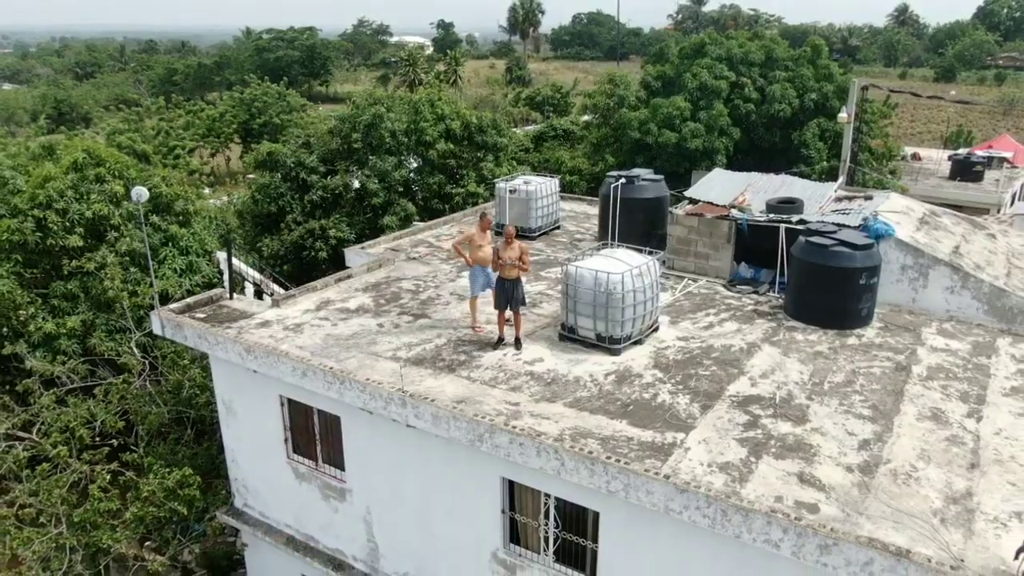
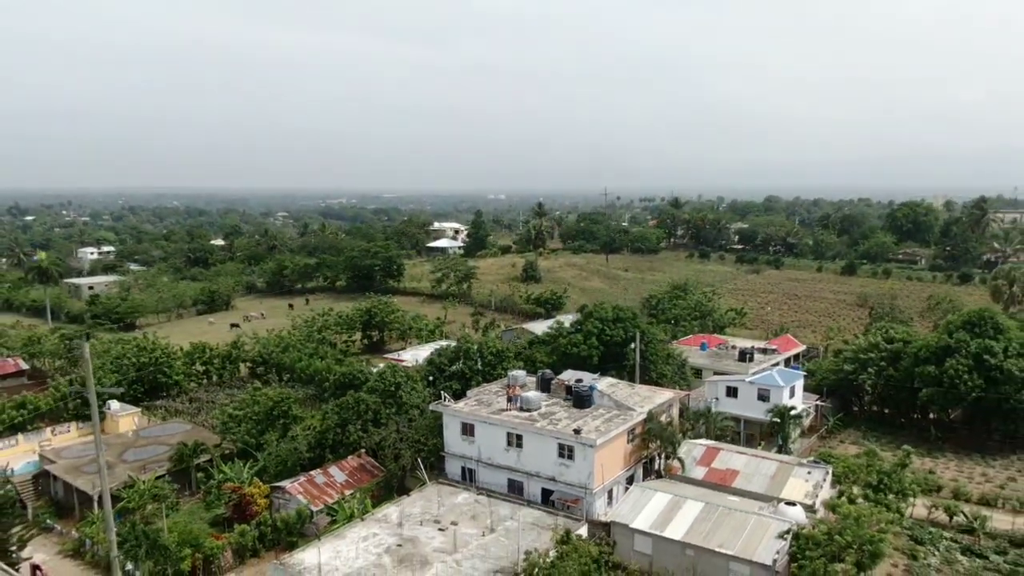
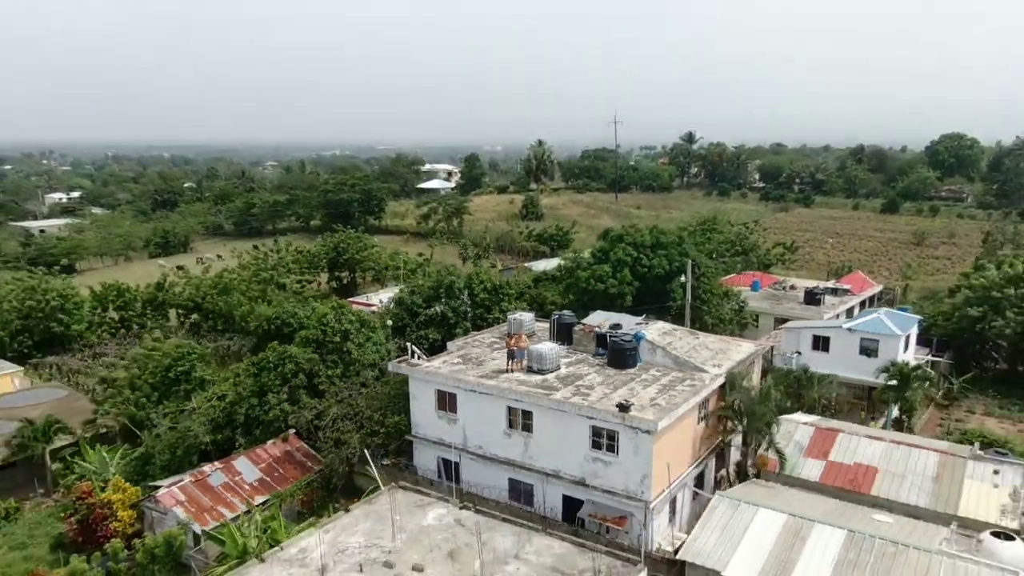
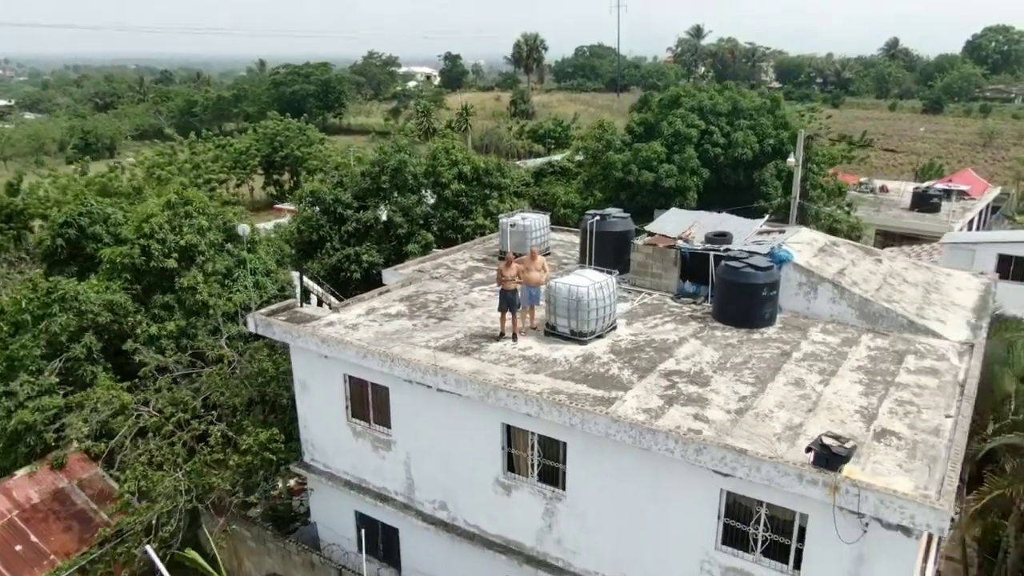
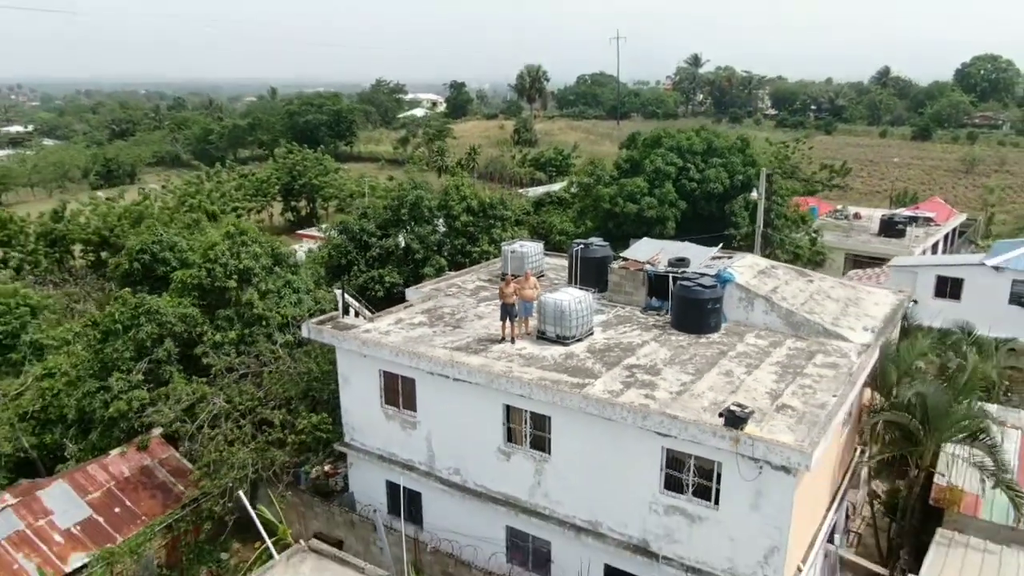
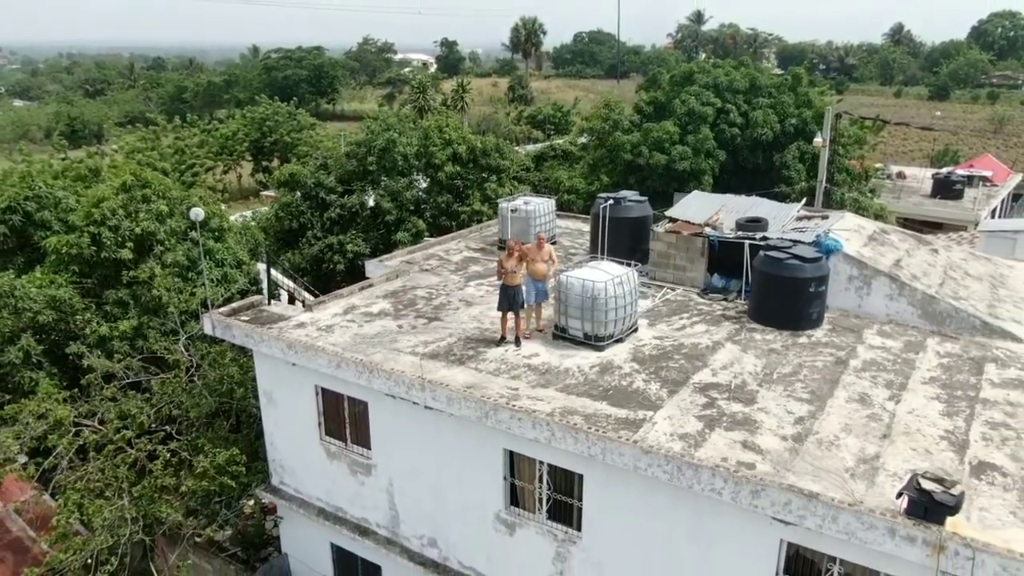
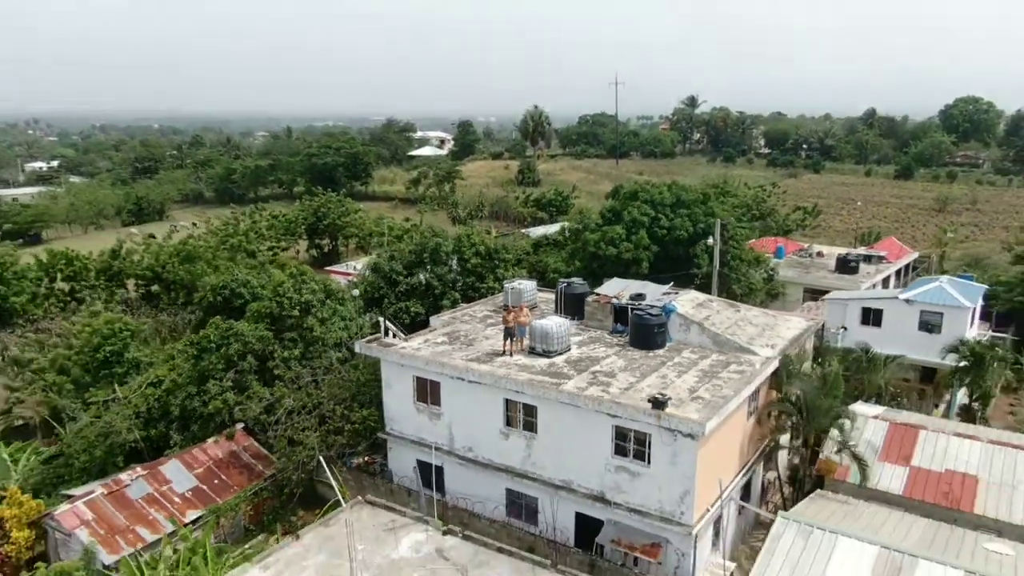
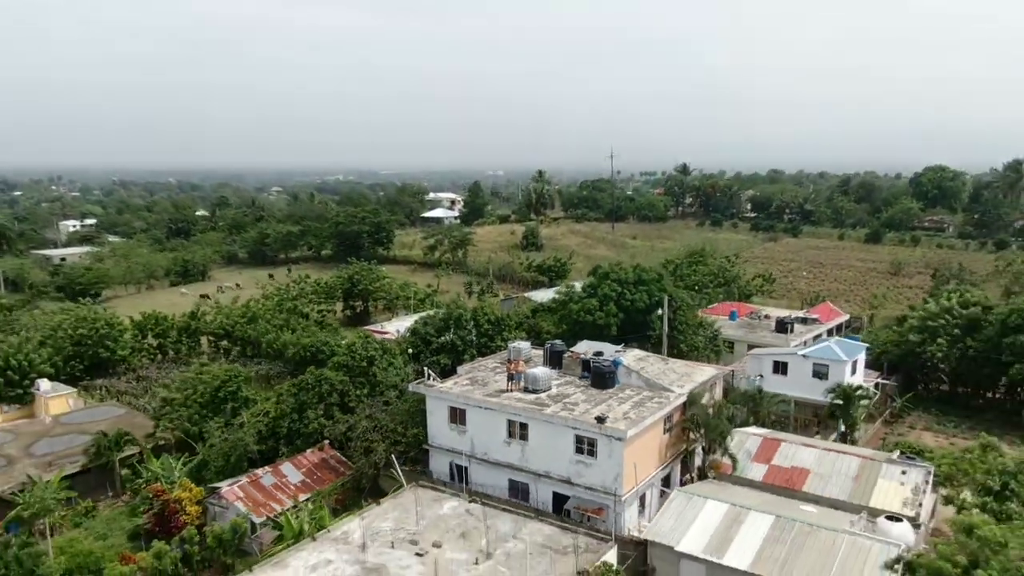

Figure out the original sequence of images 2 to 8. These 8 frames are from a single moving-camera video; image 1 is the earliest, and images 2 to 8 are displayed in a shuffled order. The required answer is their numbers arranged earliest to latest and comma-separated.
6, 4, 5, 7, 3, 8, 2
